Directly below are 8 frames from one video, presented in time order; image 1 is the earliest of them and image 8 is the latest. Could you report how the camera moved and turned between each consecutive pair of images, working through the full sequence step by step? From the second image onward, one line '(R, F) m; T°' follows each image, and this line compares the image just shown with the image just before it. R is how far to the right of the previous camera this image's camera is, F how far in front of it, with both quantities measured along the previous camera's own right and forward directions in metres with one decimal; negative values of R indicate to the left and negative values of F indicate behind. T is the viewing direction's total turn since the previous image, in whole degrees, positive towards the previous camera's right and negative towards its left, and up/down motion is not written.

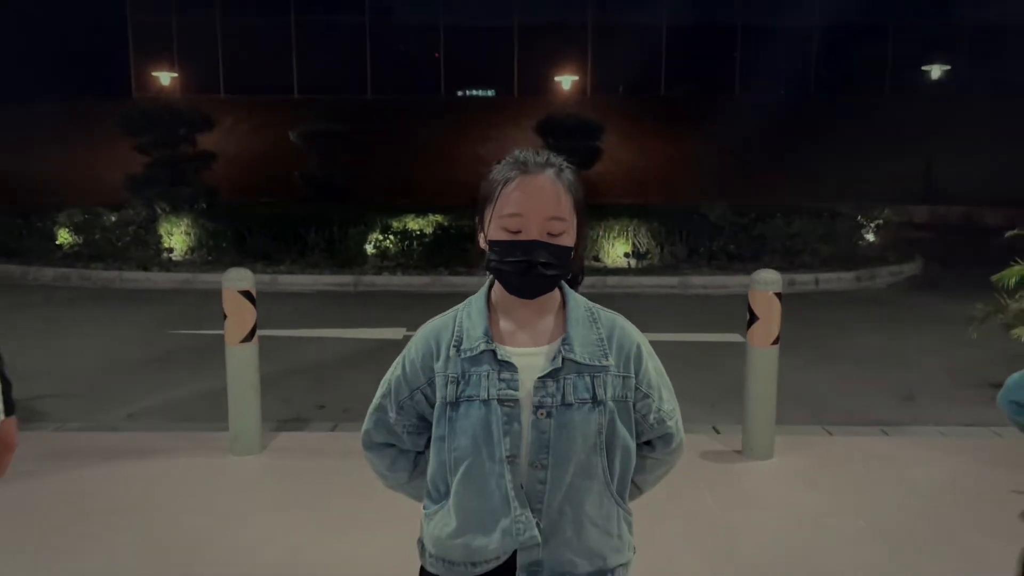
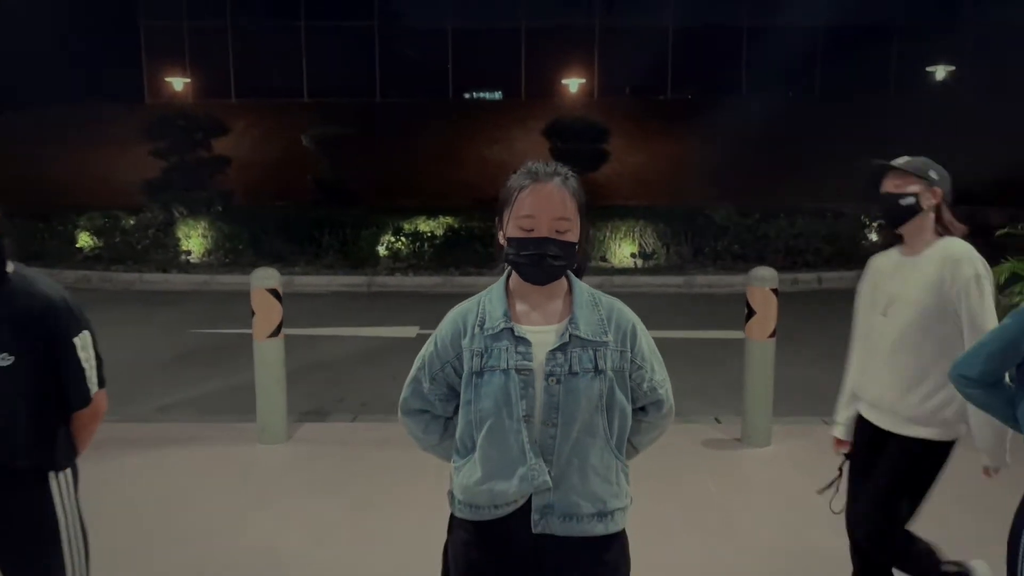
(0.0, -0.3) m; -1°
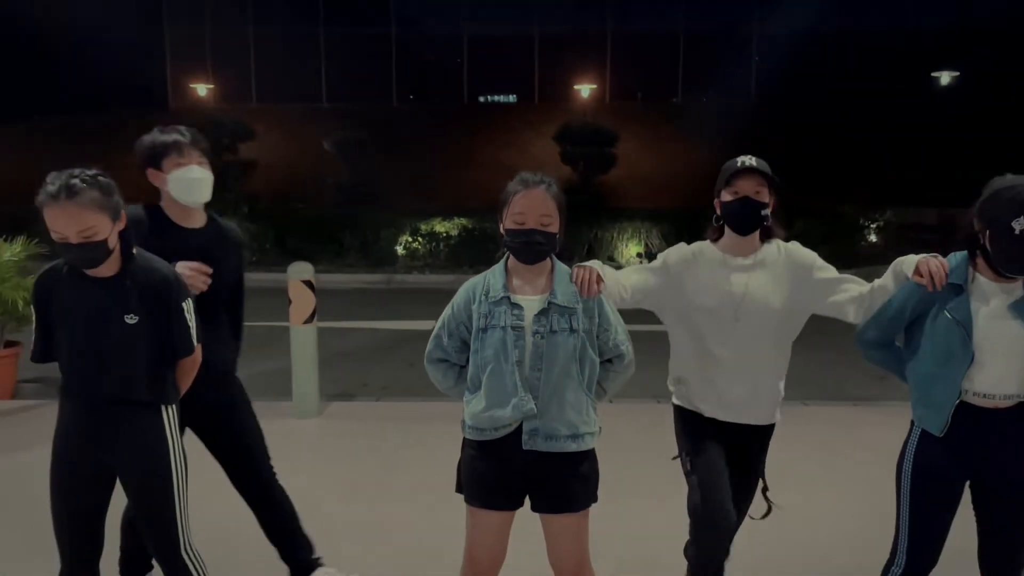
(0.0, -0.6) m; -1°
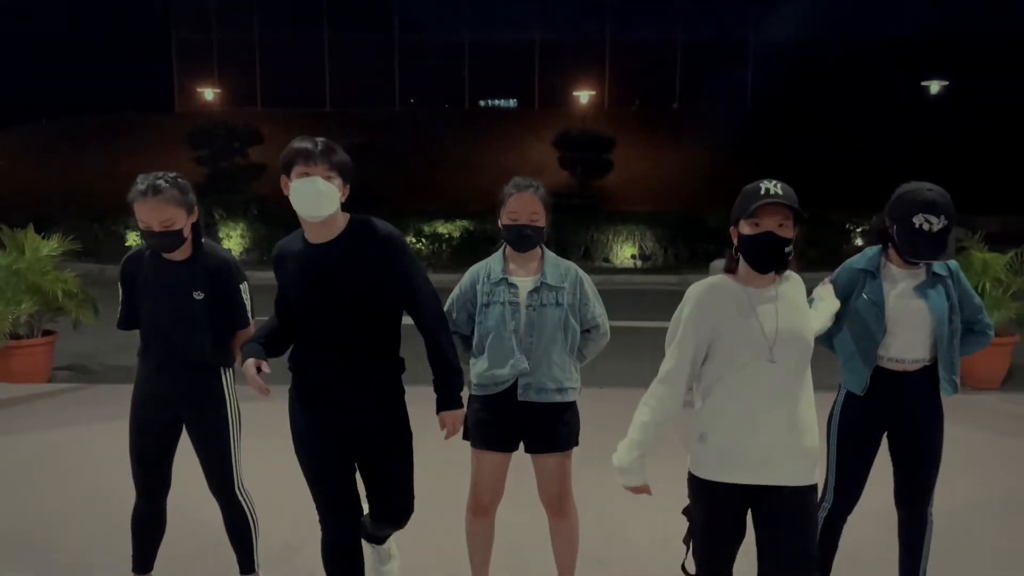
(0.0, -0.5) m; 0°
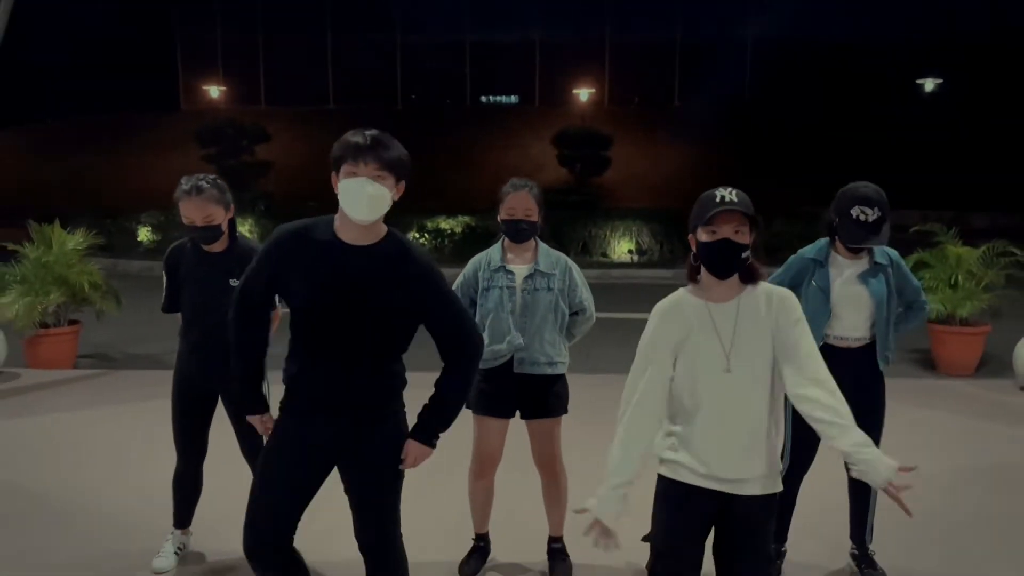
(0.0, -0.4) m; 0°
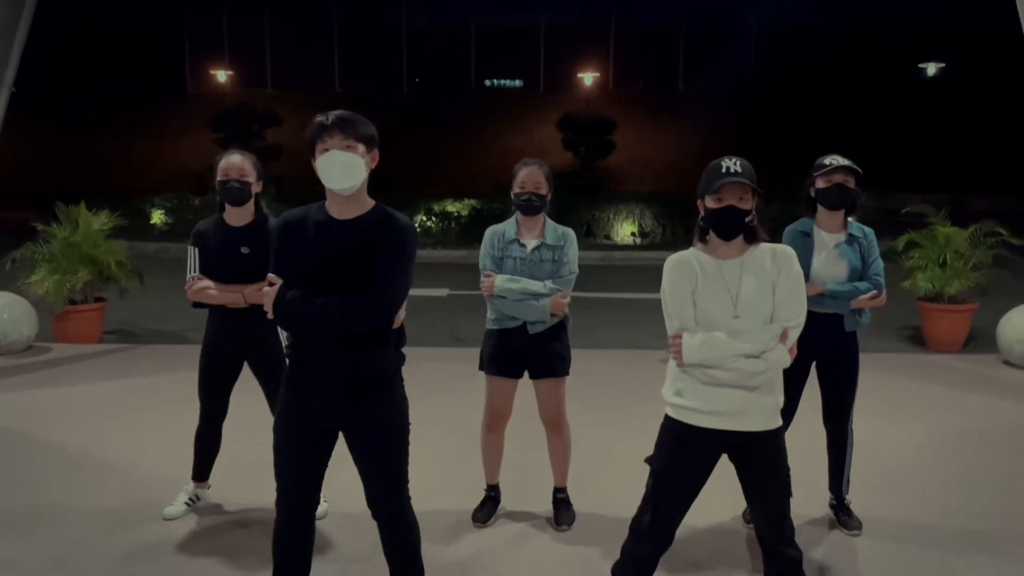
(0.0, -0.3) m; 0°
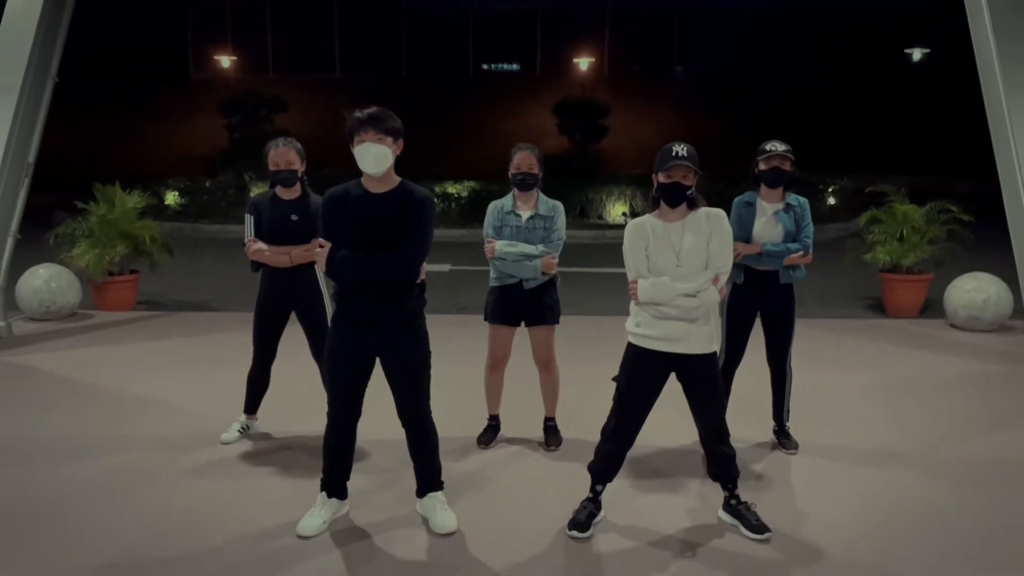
(0.0, -0.7) m; 0°
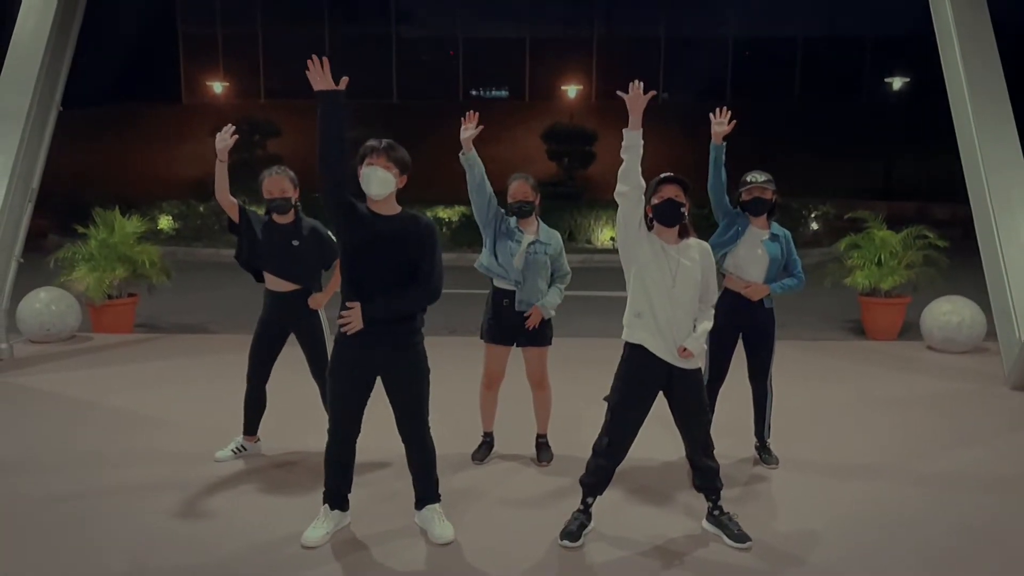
(0.0, -0.2) m; +1°
